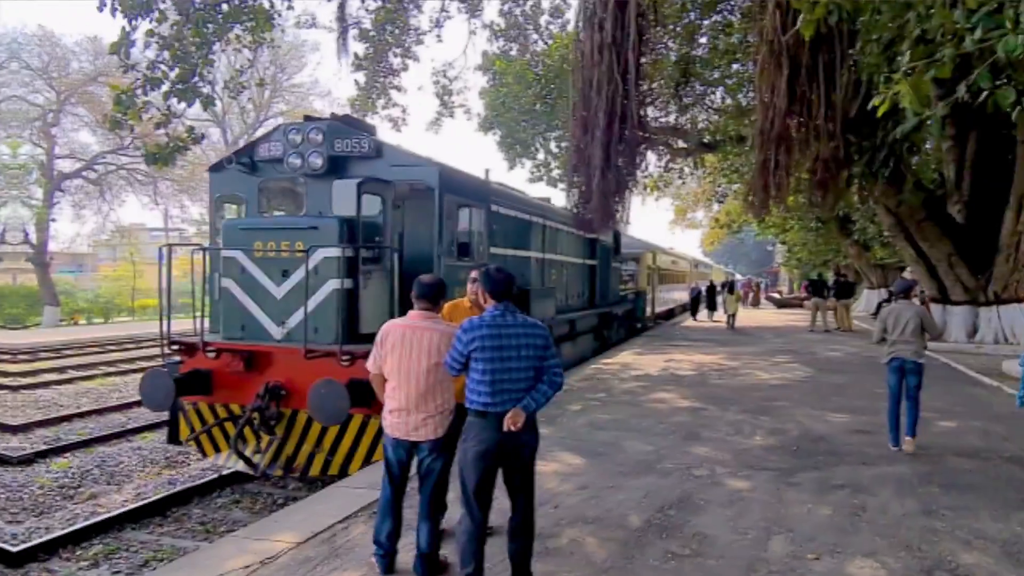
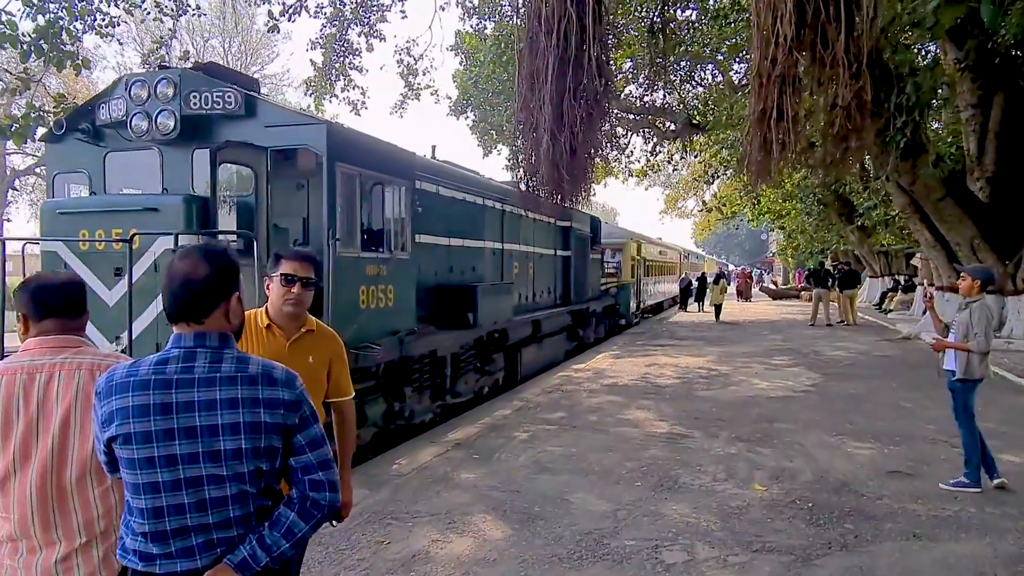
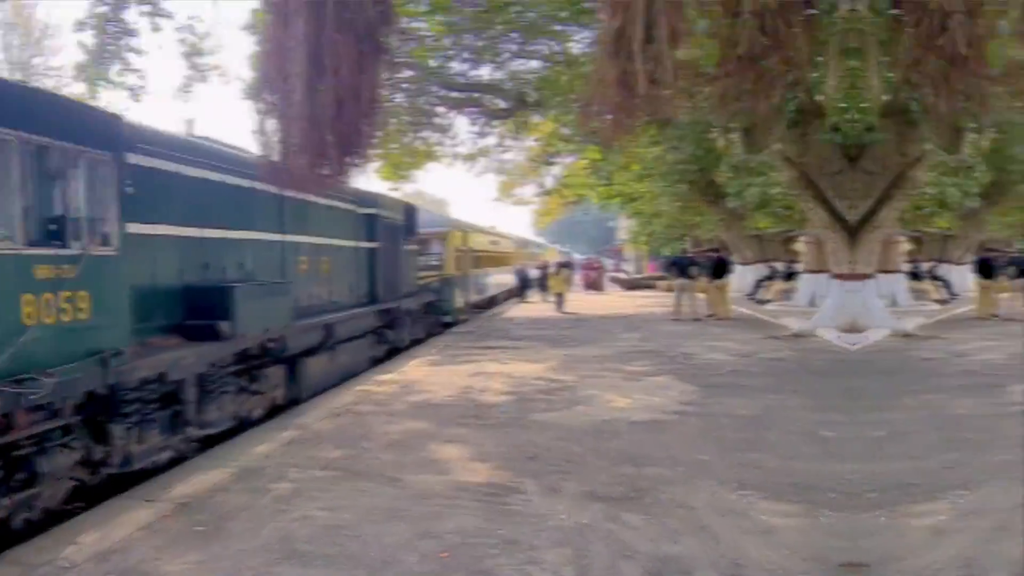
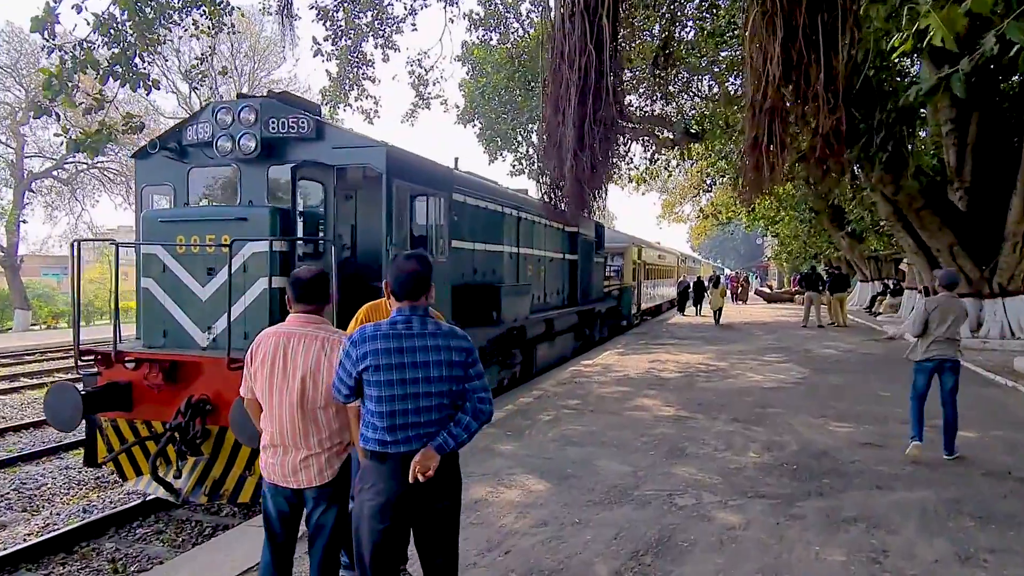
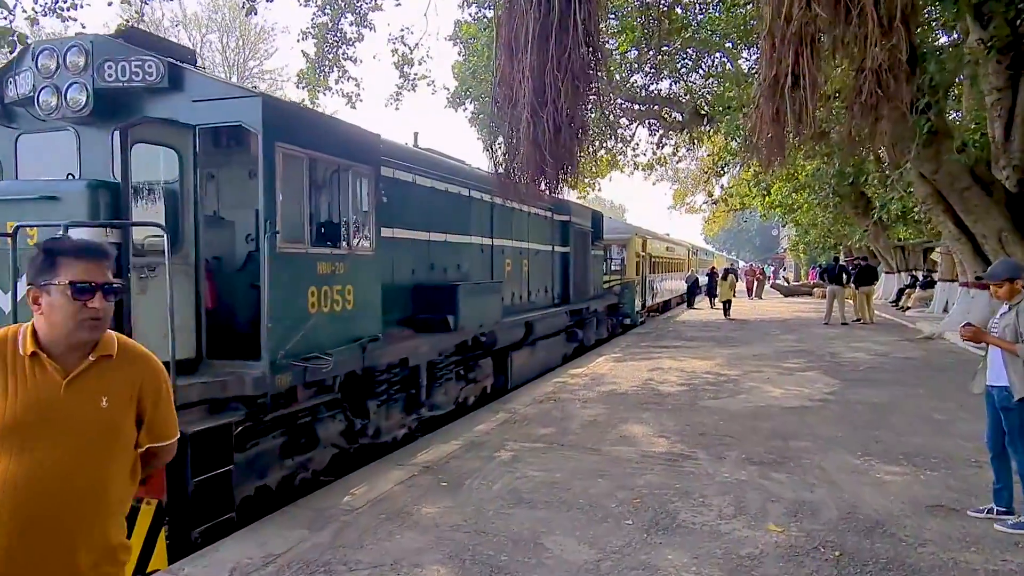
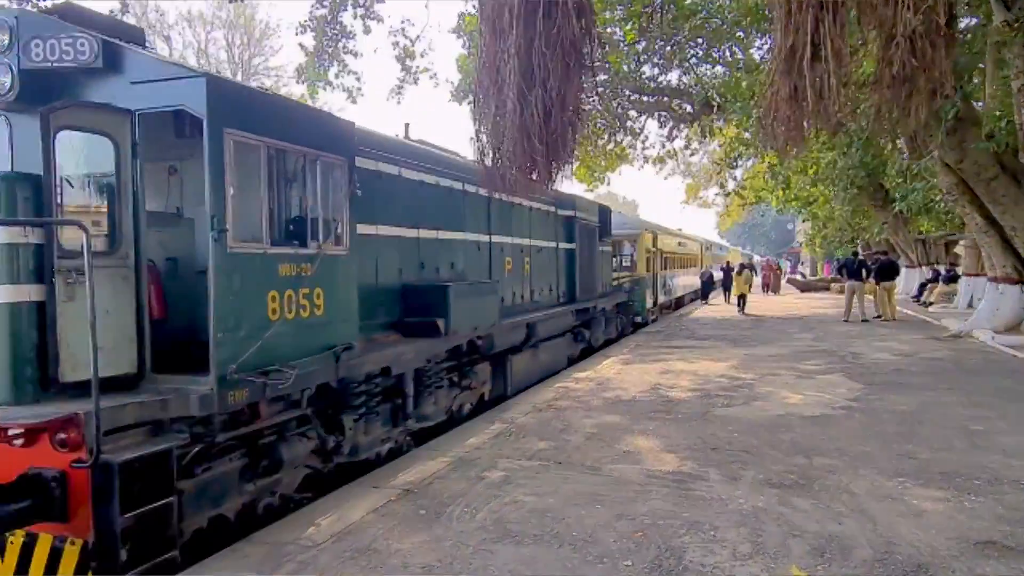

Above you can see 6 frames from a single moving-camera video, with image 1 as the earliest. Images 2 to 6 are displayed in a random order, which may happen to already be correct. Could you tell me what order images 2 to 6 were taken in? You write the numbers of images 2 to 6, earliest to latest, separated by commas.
4, 2, 5, 6, 3
